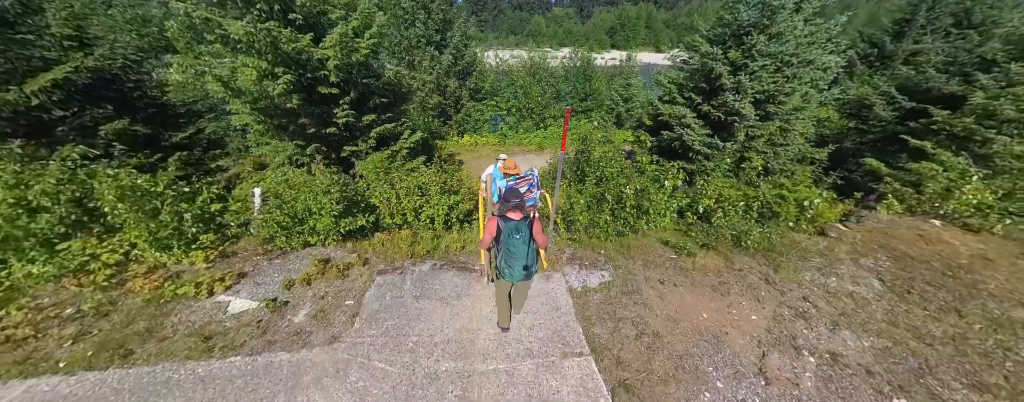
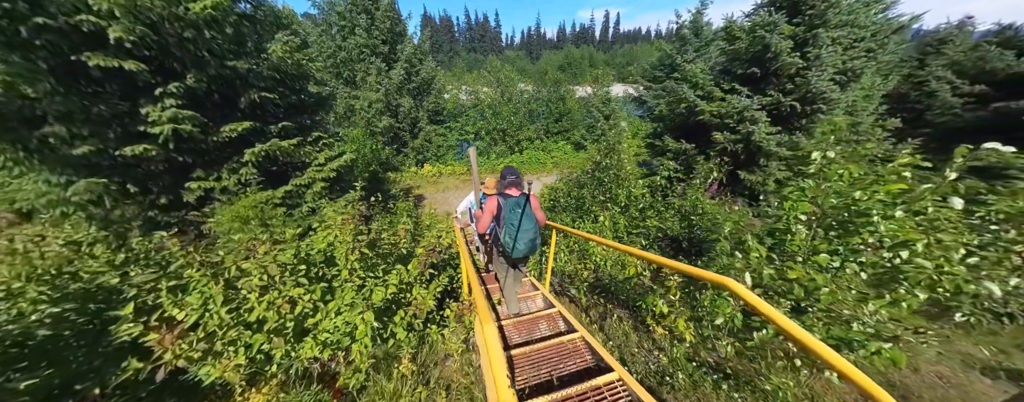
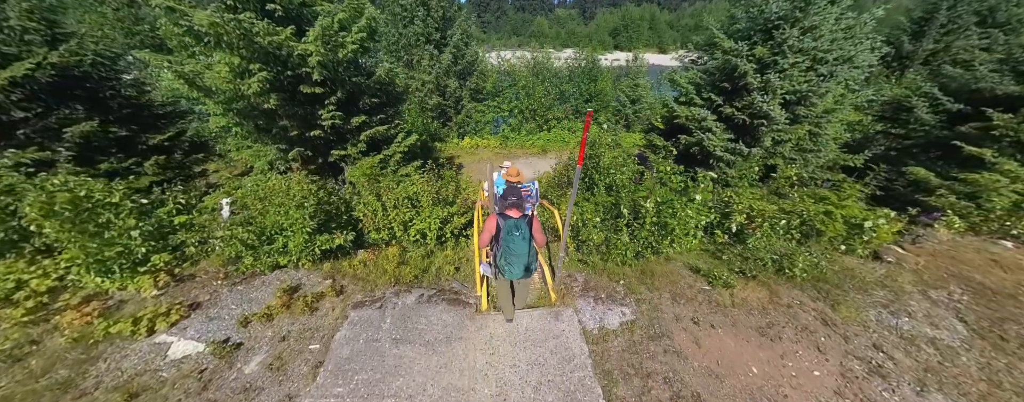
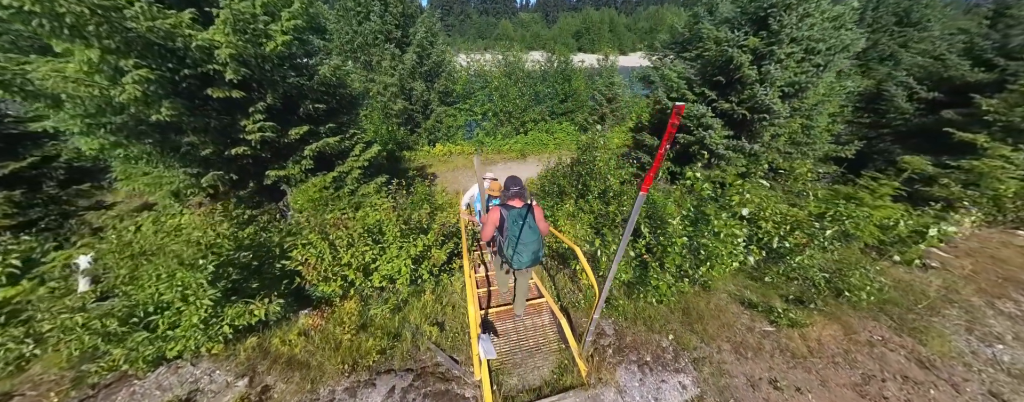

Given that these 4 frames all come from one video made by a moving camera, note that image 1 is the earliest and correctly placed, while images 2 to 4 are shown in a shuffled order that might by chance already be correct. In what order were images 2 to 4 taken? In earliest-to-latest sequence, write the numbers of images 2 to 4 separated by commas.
3, 4, 2
